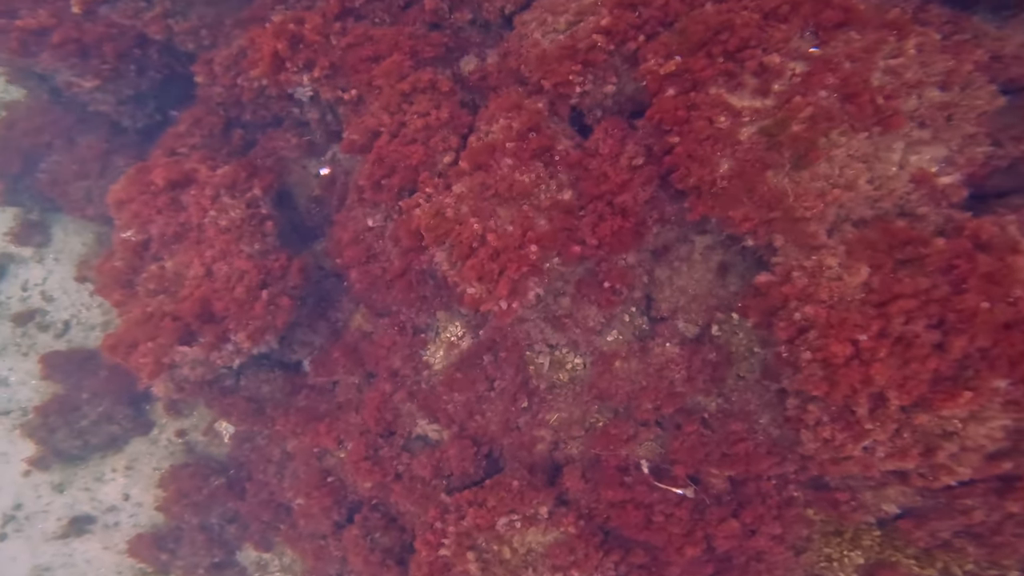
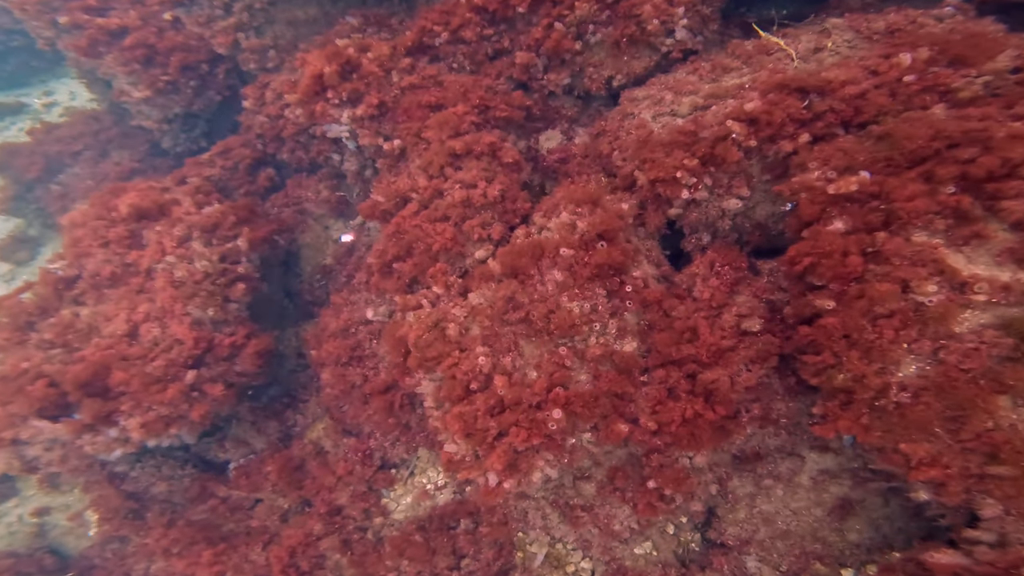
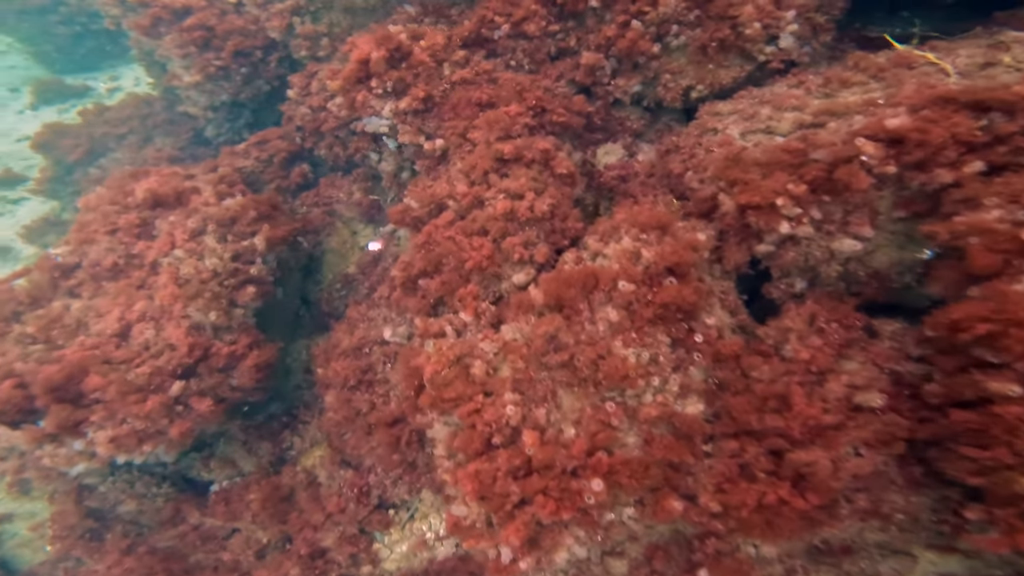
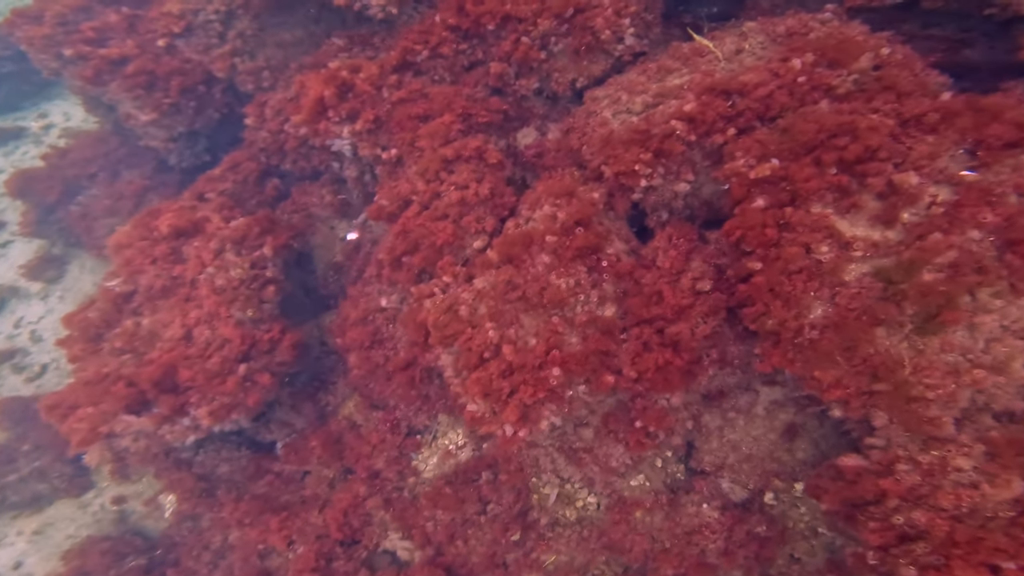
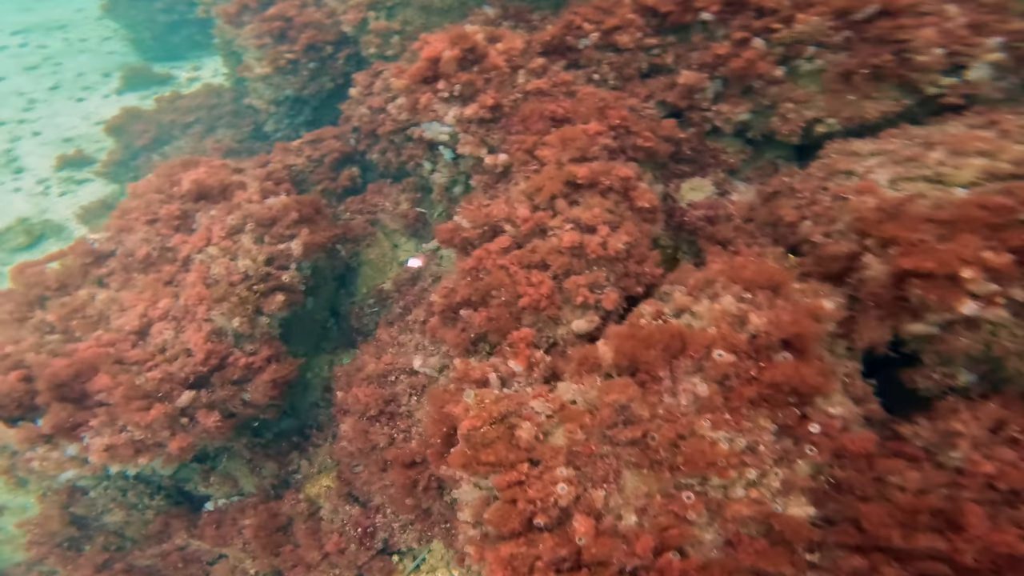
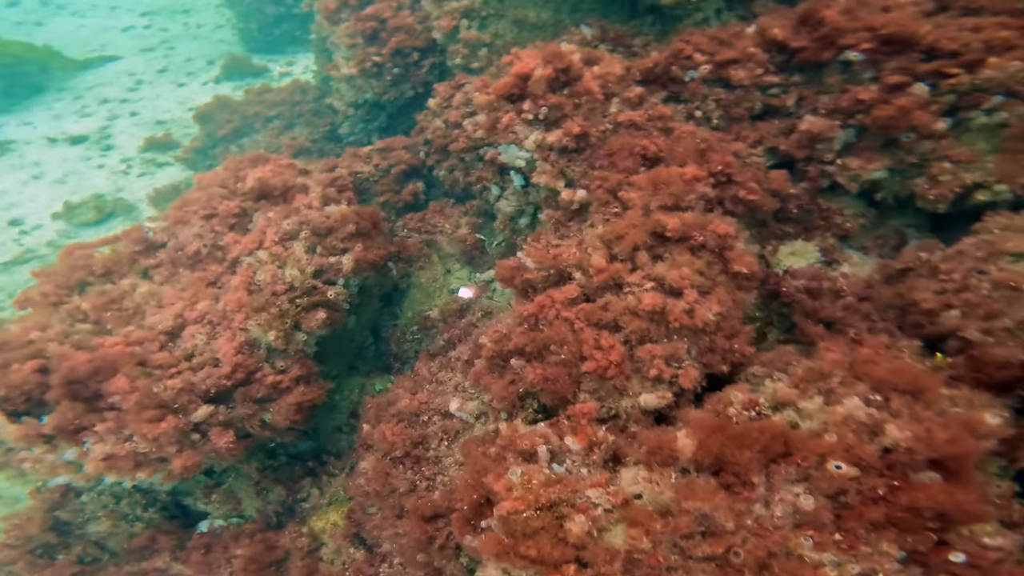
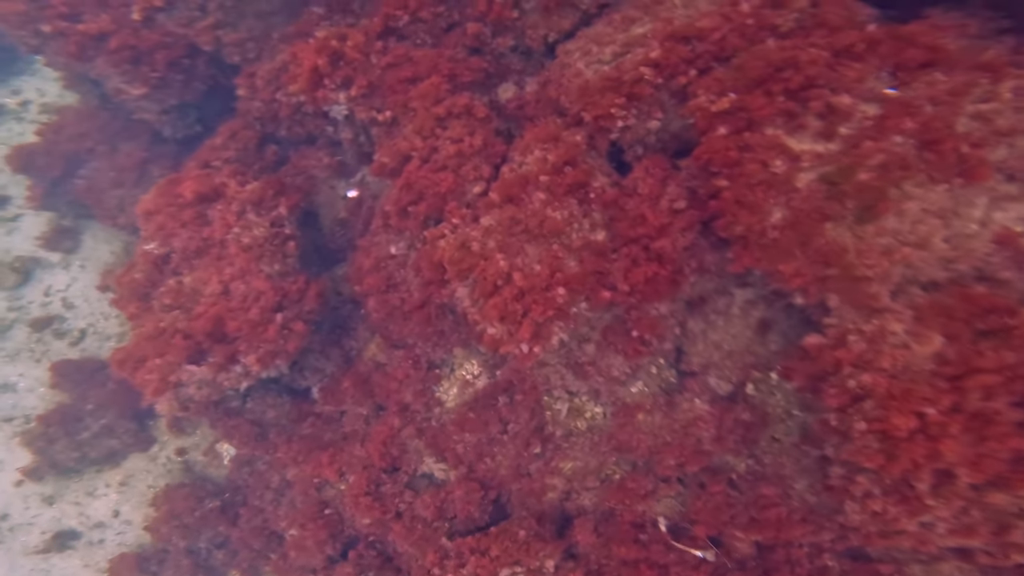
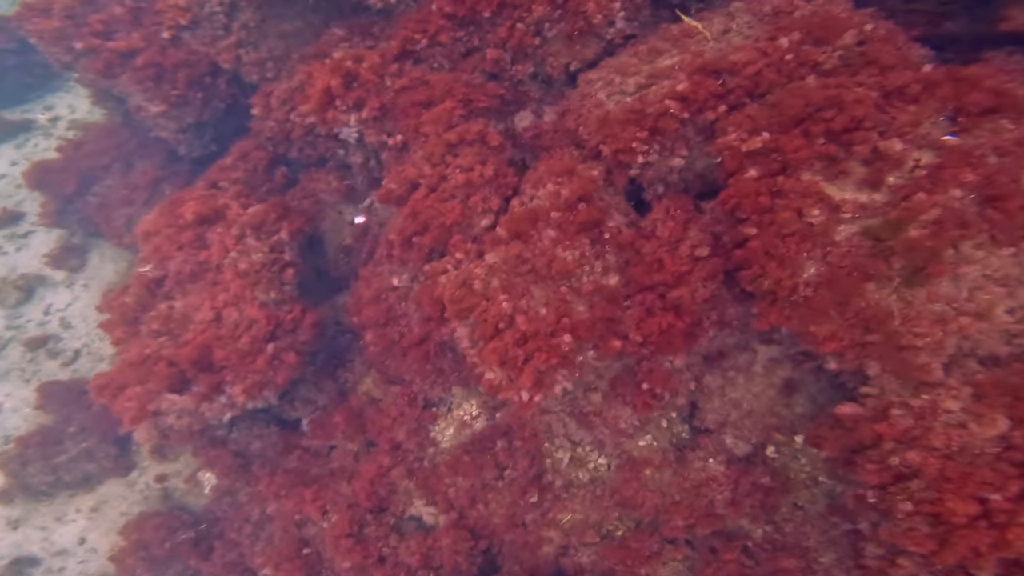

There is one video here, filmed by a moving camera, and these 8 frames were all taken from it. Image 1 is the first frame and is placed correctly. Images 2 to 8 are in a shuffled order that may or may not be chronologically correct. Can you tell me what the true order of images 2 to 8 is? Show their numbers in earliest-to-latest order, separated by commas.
7, 8, 4, 2, 3, 5, 6
